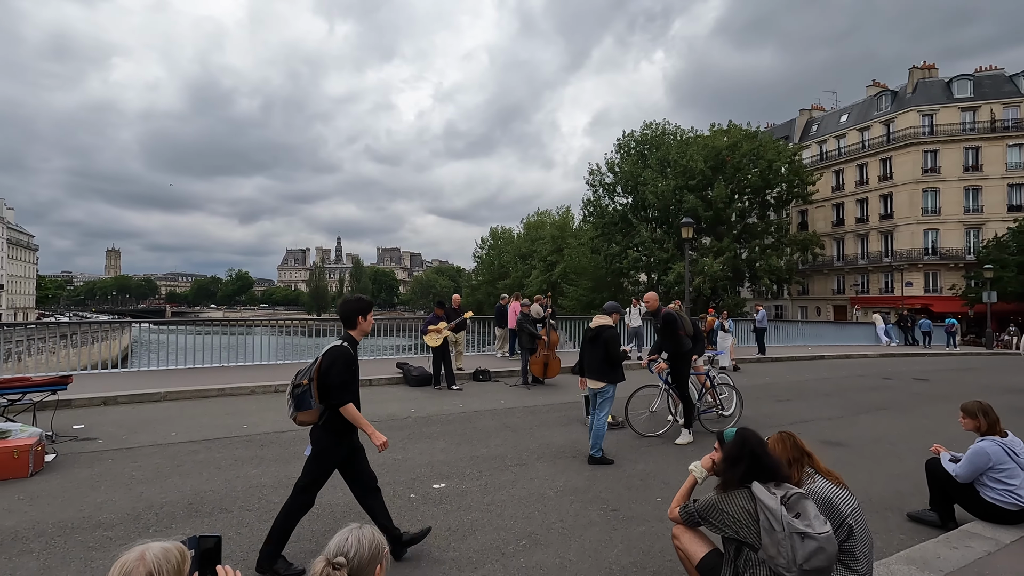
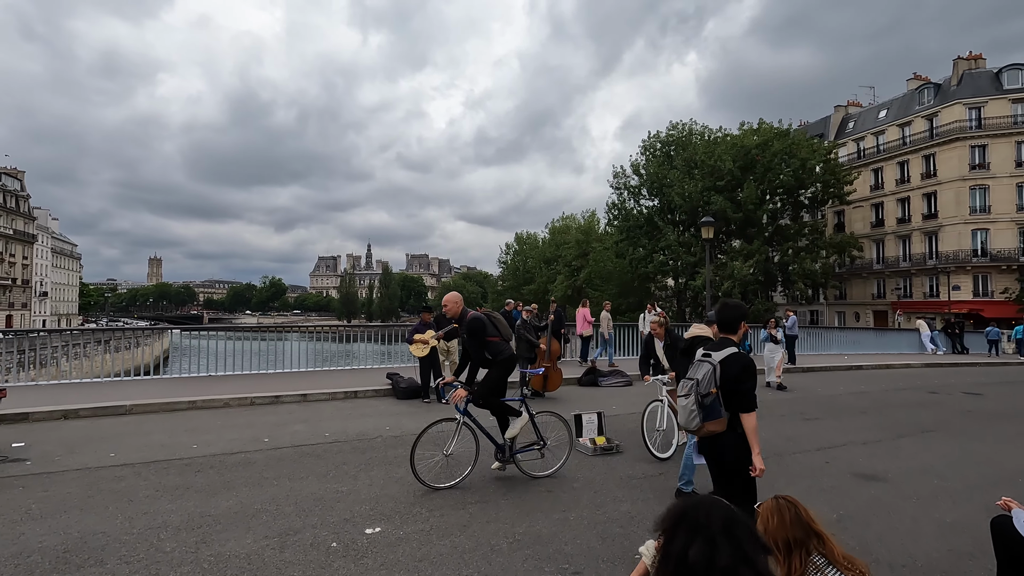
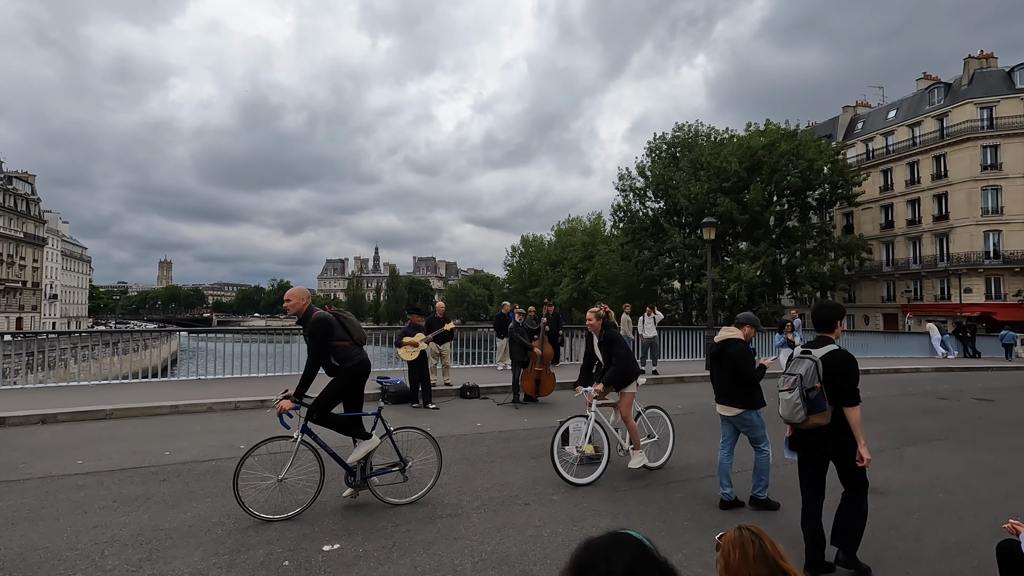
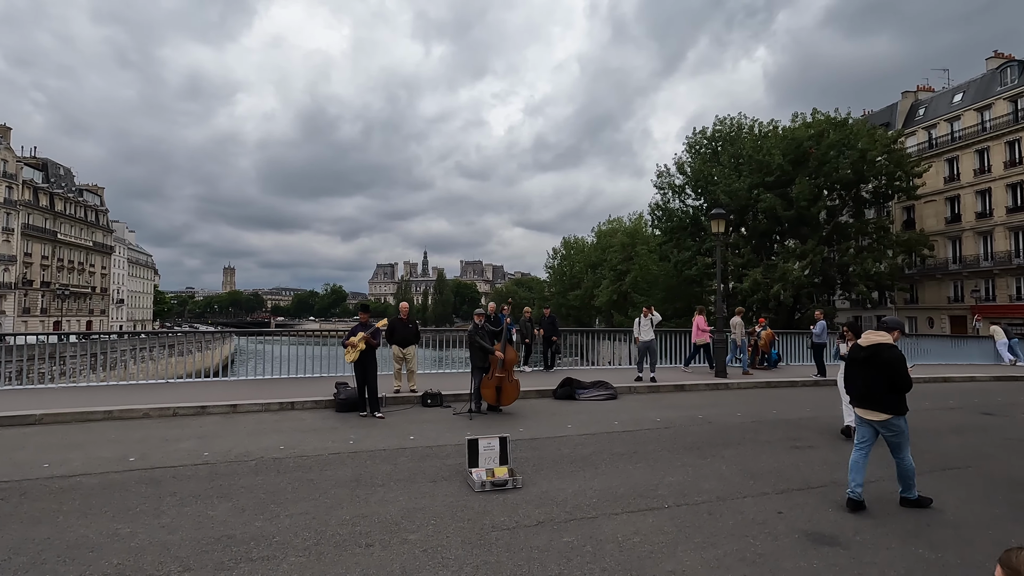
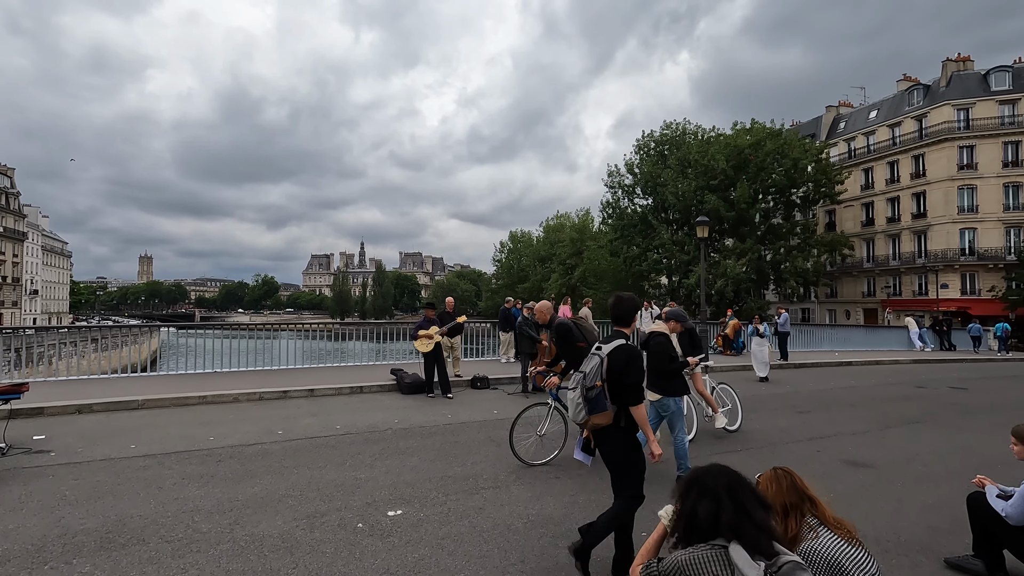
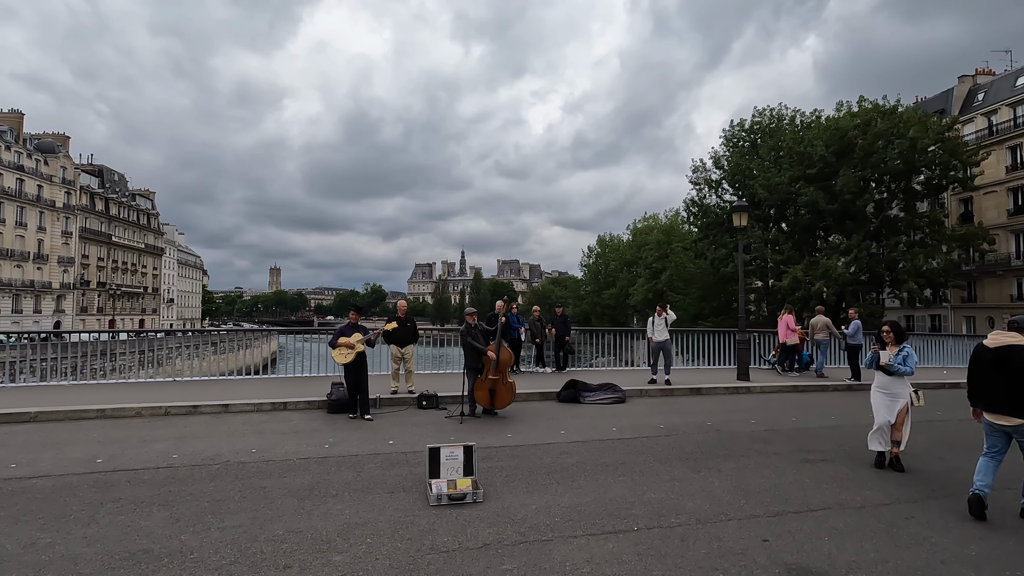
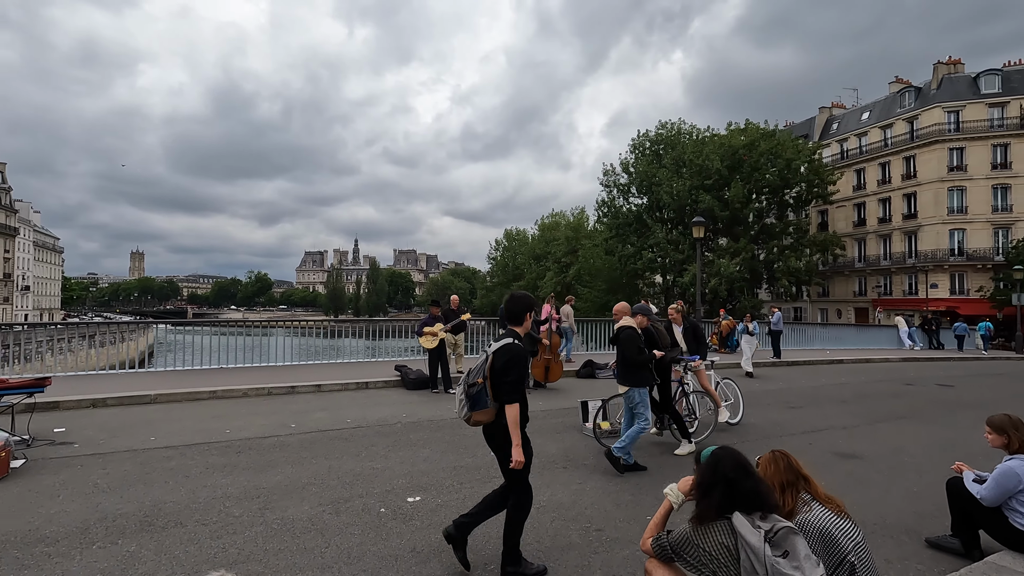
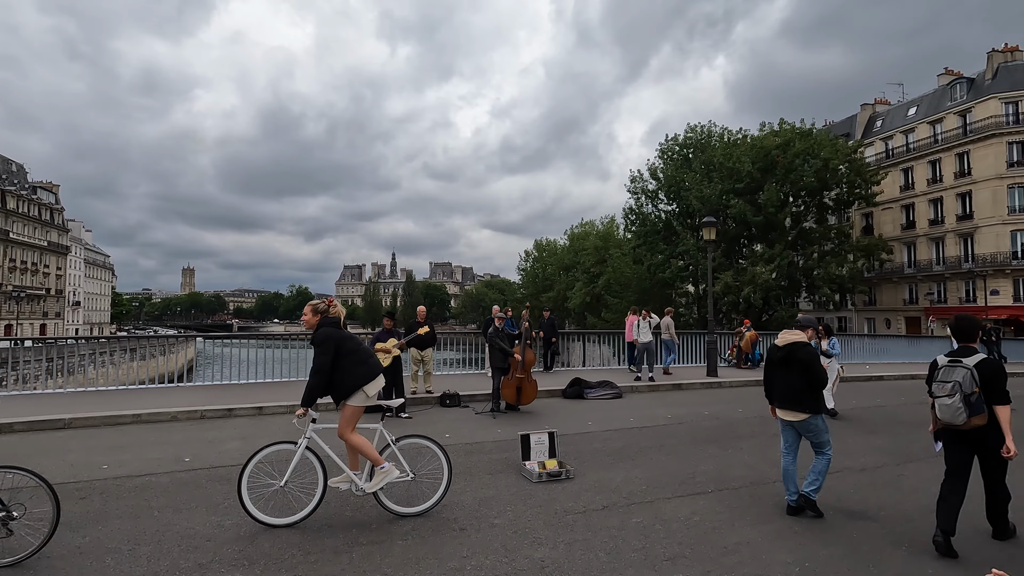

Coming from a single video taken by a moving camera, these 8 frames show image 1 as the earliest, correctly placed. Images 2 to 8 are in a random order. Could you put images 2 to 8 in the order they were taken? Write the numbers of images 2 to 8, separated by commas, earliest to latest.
7, 5, 2, 3, 8, 4, 6
